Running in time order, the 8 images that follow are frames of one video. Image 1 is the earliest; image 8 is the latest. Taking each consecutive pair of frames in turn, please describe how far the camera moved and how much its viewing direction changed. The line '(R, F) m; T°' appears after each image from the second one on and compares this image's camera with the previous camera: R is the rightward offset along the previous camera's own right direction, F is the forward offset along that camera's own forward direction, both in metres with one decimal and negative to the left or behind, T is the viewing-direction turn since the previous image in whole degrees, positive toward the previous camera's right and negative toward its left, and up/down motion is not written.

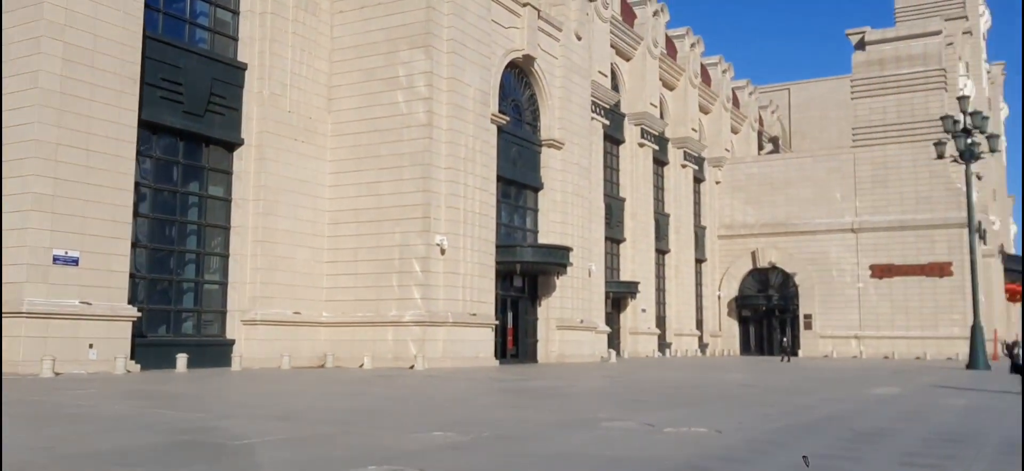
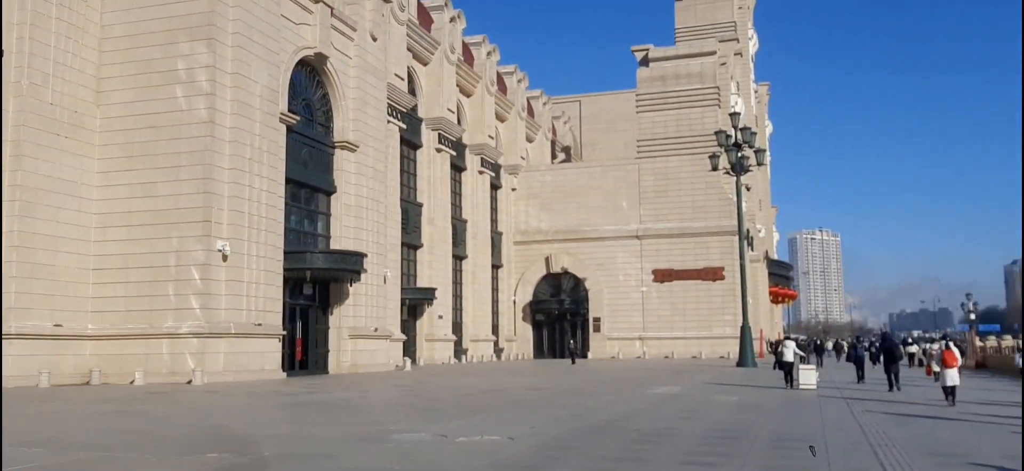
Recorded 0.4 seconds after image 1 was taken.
(+0.2, +1.0) m; +14°
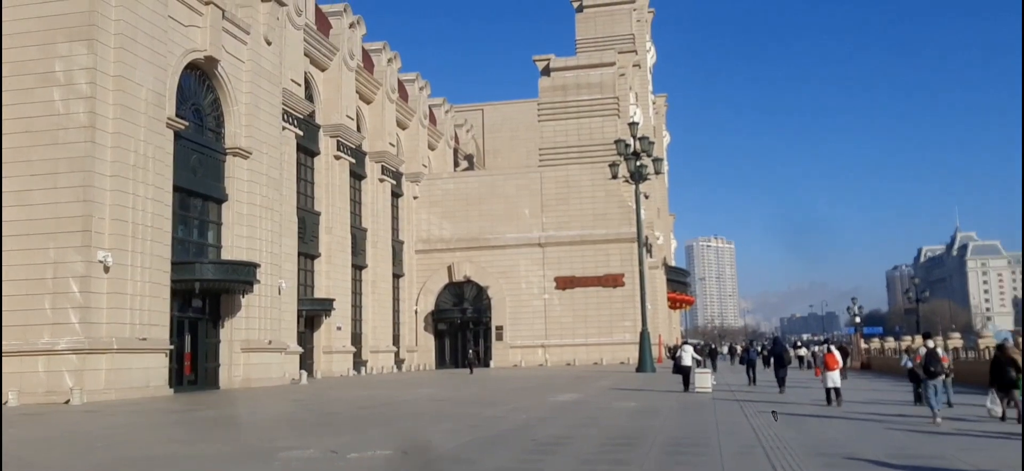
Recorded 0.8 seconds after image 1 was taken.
(+0.2, +0.3) m; +7°
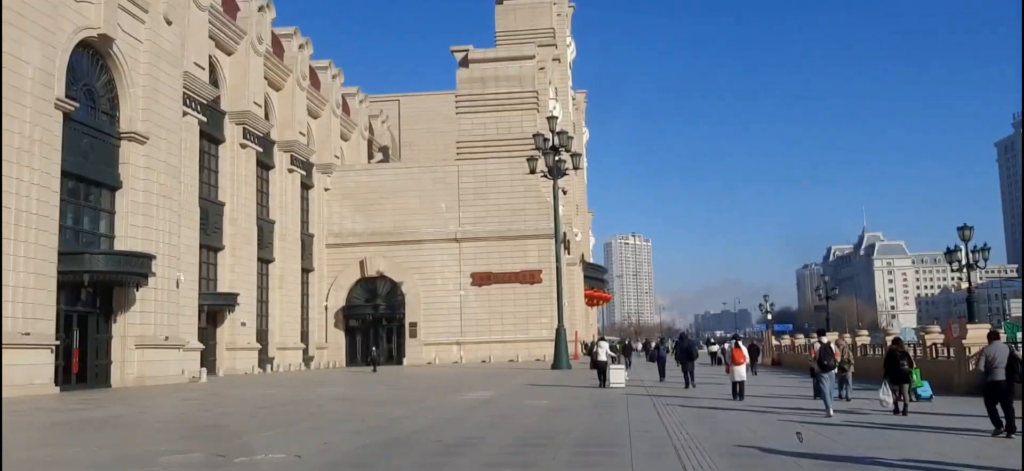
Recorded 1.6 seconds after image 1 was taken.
(+0.3, +1.2) m; +6°
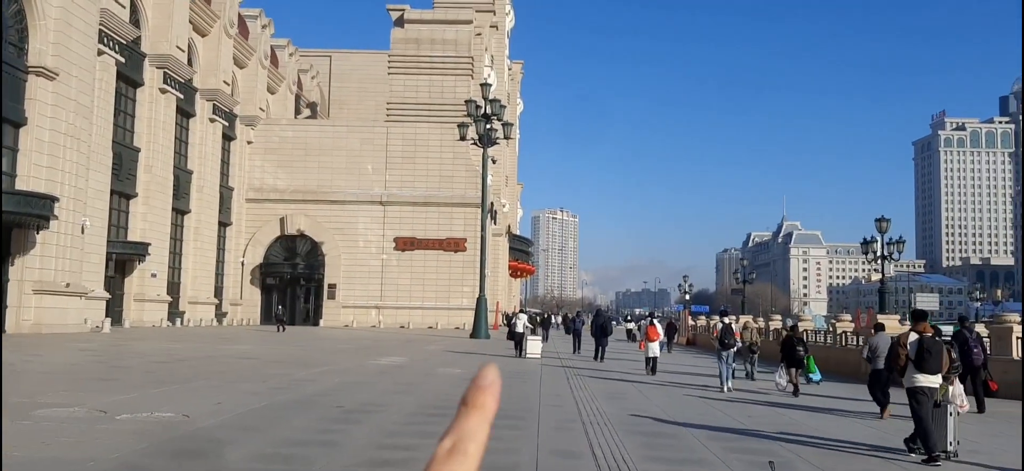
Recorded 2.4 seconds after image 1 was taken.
(+0.1, +0.2) m; +5°
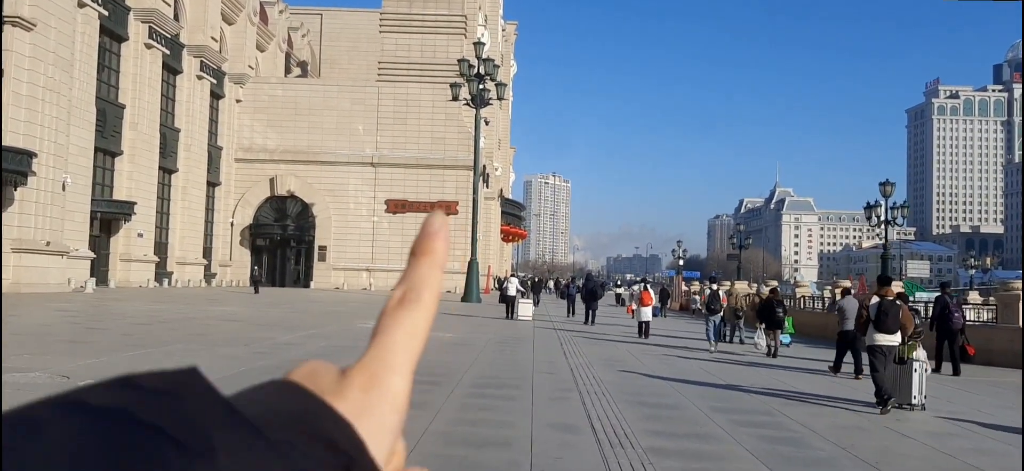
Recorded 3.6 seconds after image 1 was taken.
(0.0, +0.6) m; +1°
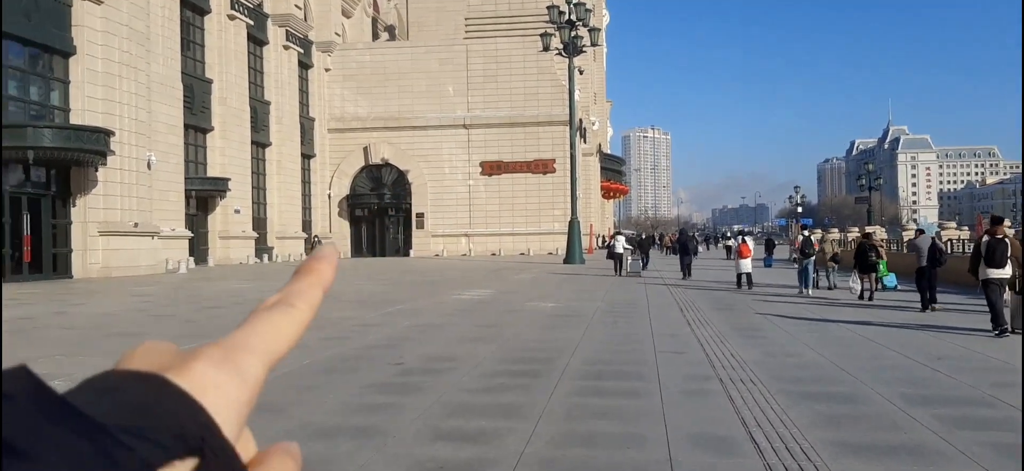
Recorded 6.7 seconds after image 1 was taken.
(-0.1, +2.4) m; -7°
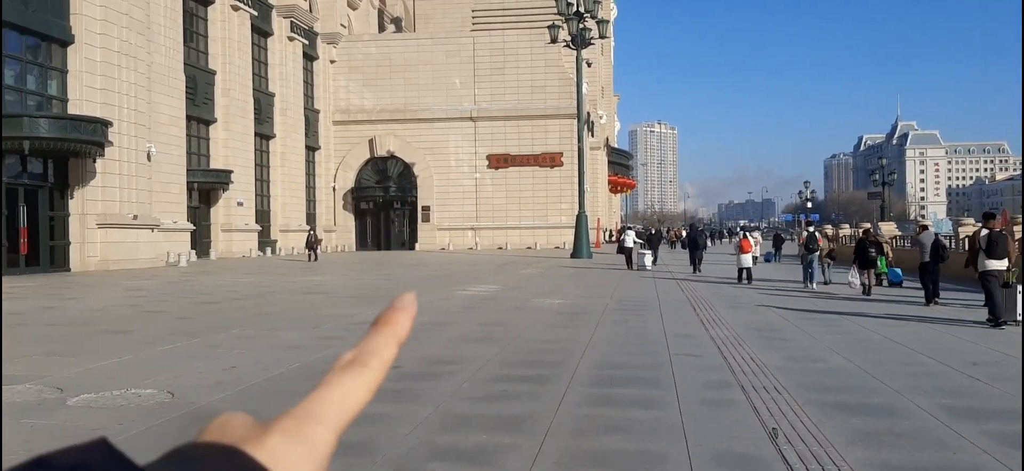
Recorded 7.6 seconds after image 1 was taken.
(0.0, +0.6) m; 0°
